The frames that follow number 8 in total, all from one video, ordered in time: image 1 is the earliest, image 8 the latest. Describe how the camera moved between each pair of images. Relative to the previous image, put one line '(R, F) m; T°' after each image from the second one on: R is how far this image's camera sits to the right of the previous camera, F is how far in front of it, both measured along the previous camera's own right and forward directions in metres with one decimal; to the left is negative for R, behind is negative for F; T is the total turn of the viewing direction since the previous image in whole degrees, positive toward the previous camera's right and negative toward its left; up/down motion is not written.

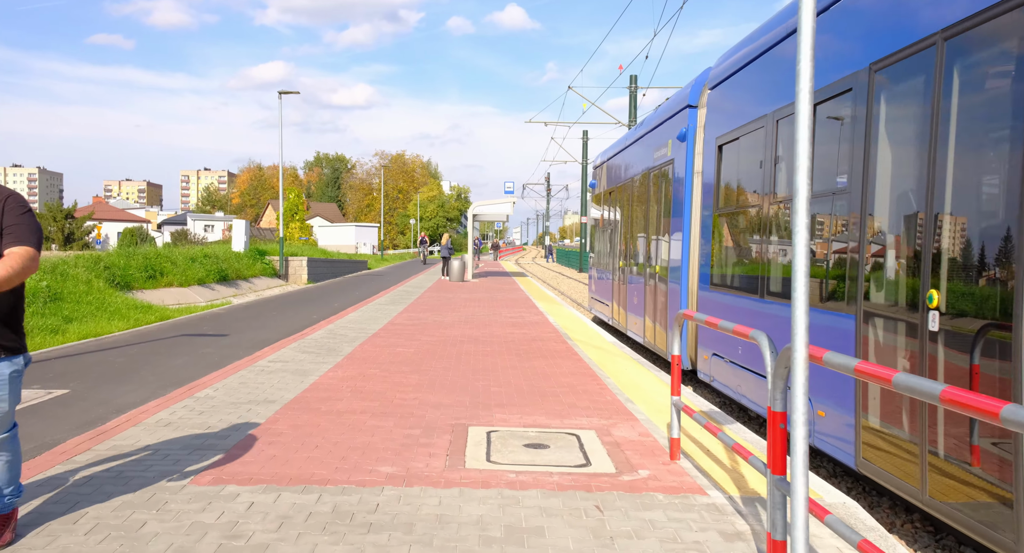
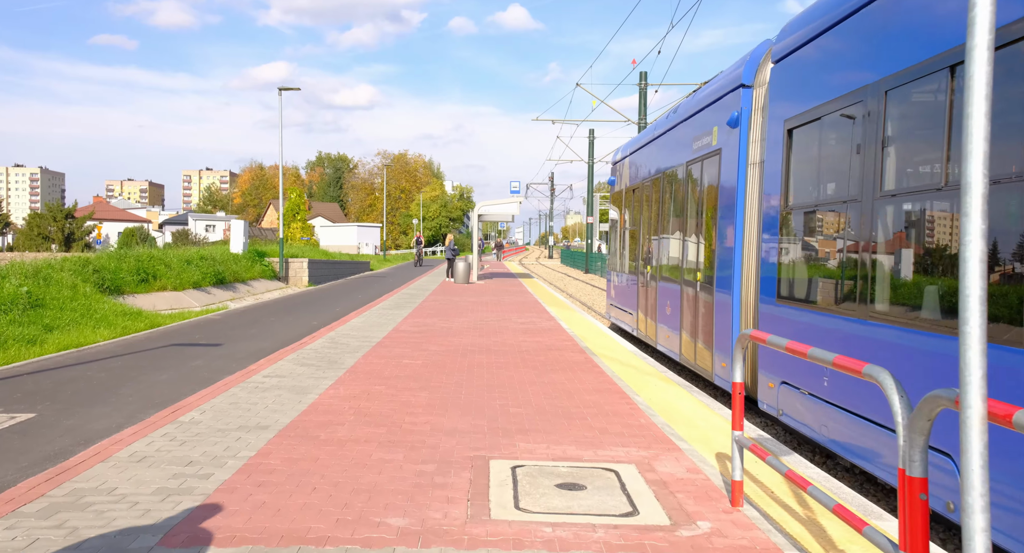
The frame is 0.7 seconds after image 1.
(-0.2, +0.8) m; 0°
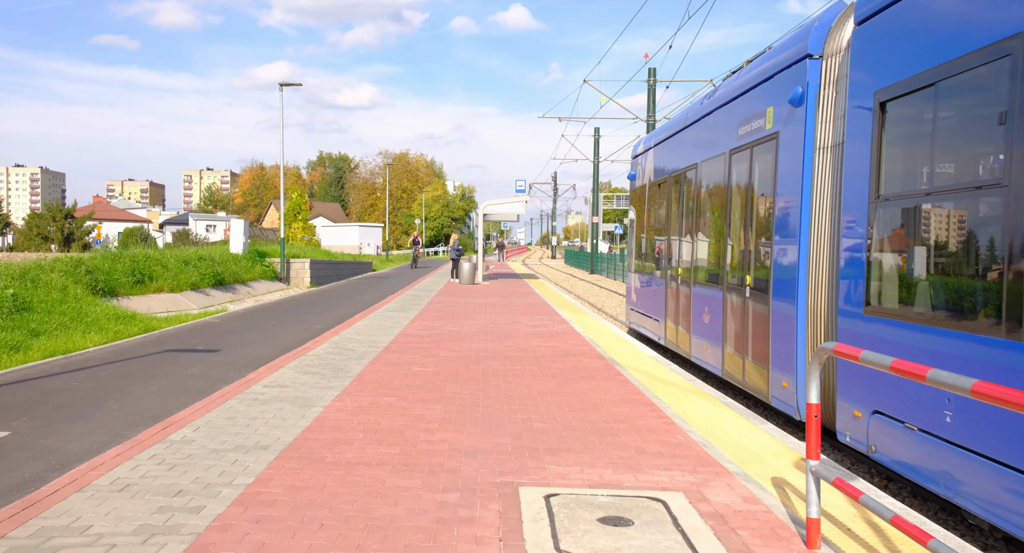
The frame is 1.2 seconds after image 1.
(-0.2, +0.7) m; 0°
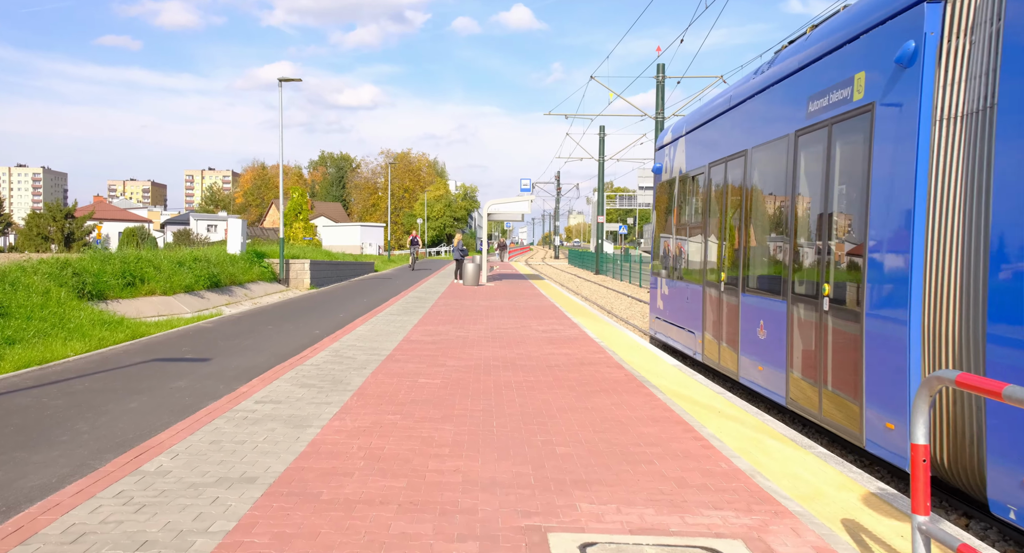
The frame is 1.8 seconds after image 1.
(-0.1, +0.8) m; 0°
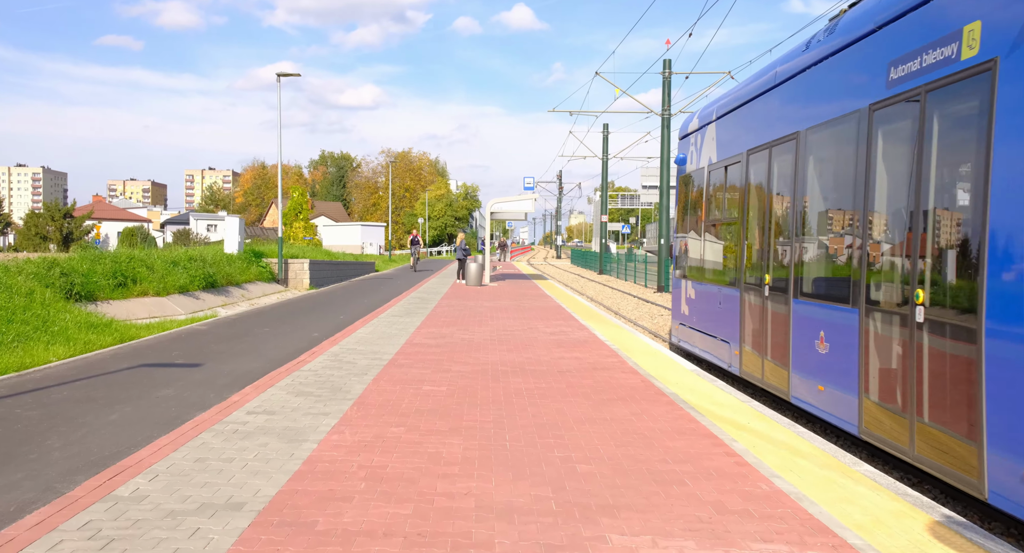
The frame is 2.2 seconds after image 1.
(-0.1, +0.6) m; 0°
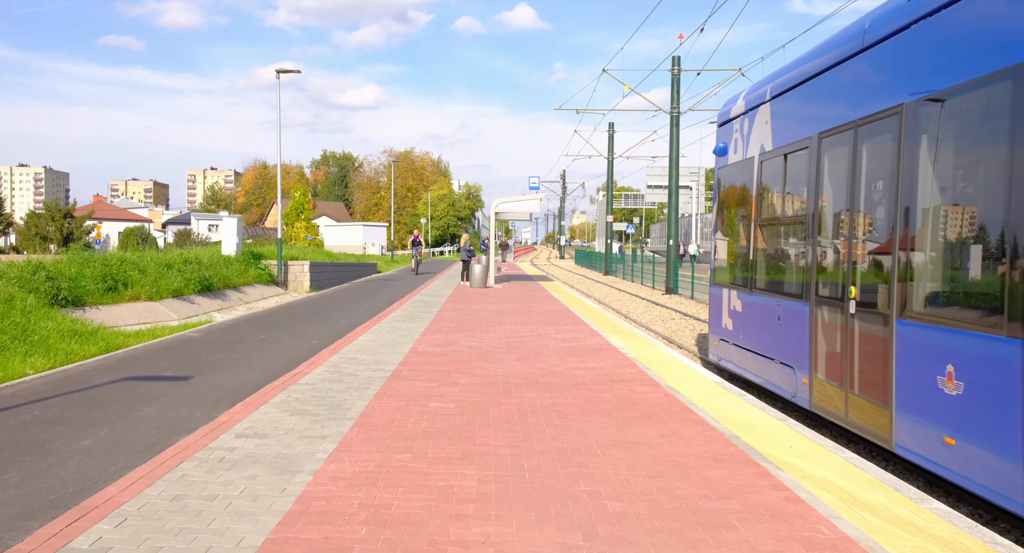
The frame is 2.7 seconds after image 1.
(-0.1, +0.7) m; 0°
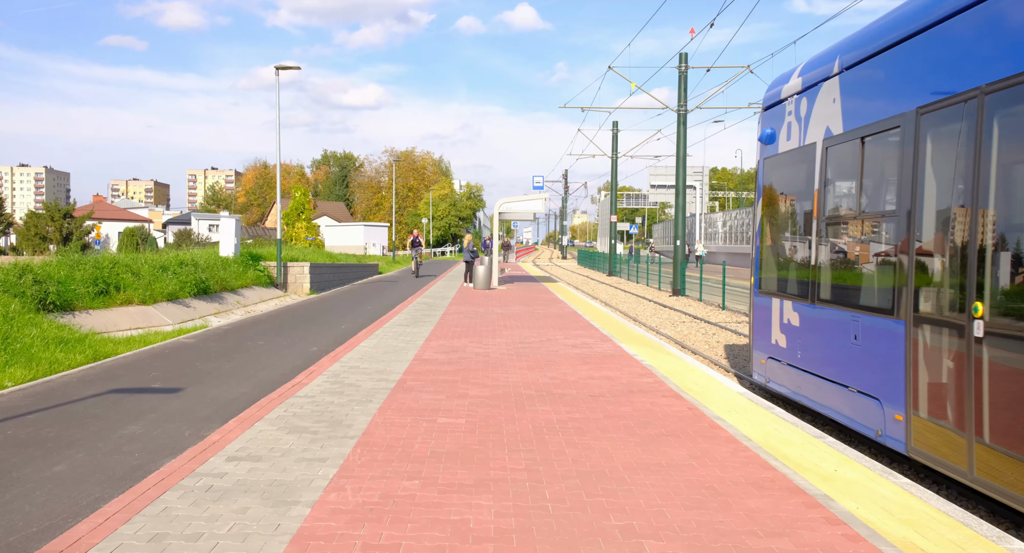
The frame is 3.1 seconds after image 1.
(-0.1, +0.6) m; 0°
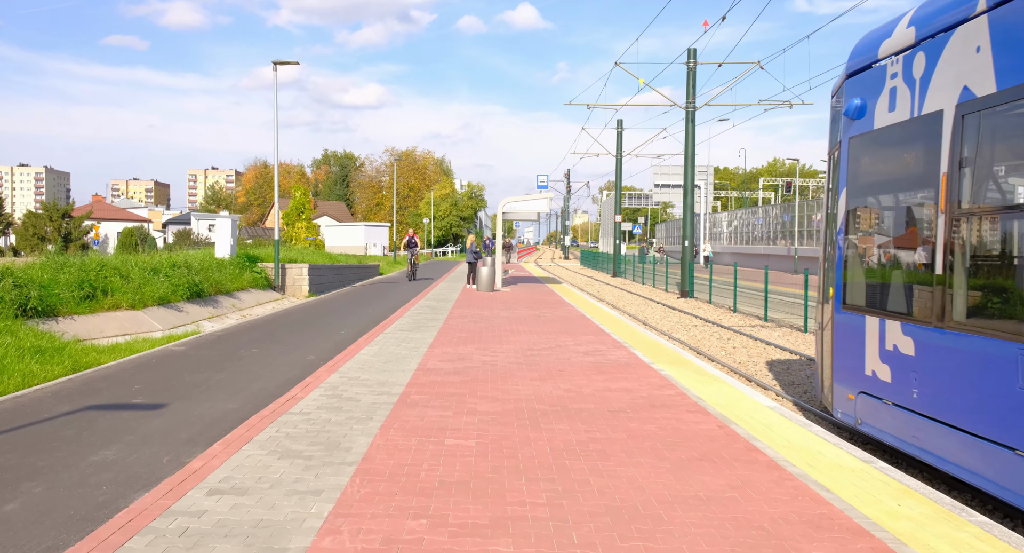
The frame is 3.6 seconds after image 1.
(-0.1, +0.7) m; 0°
